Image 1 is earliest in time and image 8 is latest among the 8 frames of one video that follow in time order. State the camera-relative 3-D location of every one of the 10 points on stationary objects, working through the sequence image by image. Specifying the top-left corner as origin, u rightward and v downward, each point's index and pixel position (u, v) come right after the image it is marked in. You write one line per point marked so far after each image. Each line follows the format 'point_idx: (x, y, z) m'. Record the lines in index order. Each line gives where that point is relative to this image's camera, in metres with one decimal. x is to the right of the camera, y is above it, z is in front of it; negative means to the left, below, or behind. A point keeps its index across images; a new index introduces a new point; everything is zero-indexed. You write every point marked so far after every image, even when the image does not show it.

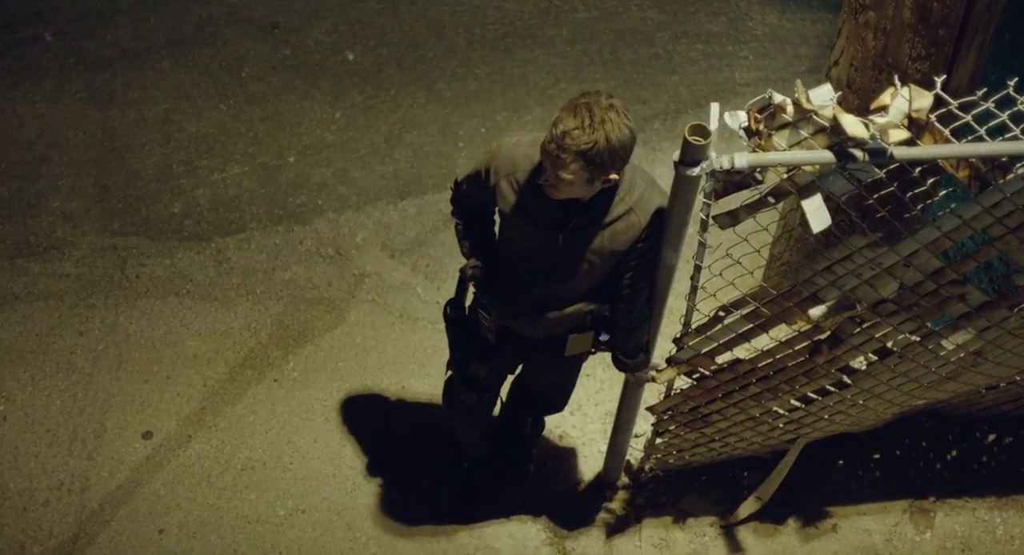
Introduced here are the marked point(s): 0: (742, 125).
0: (+0.4, +0.2, +2.8) m
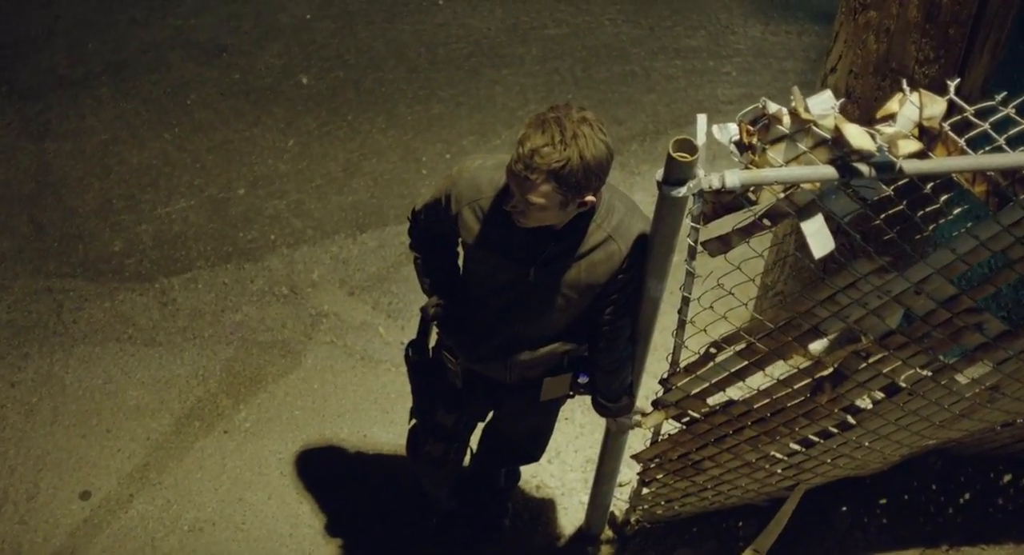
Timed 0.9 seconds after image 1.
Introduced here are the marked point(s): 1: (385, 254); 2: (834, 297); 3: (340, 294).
0: (+0.3, +0.2, +2.5) m
1: (-0.3, +0.1, +3.9) m
2: (+0.5, 0.0, +2.7) m
3: (-0.4, 0.0, +3.8) m
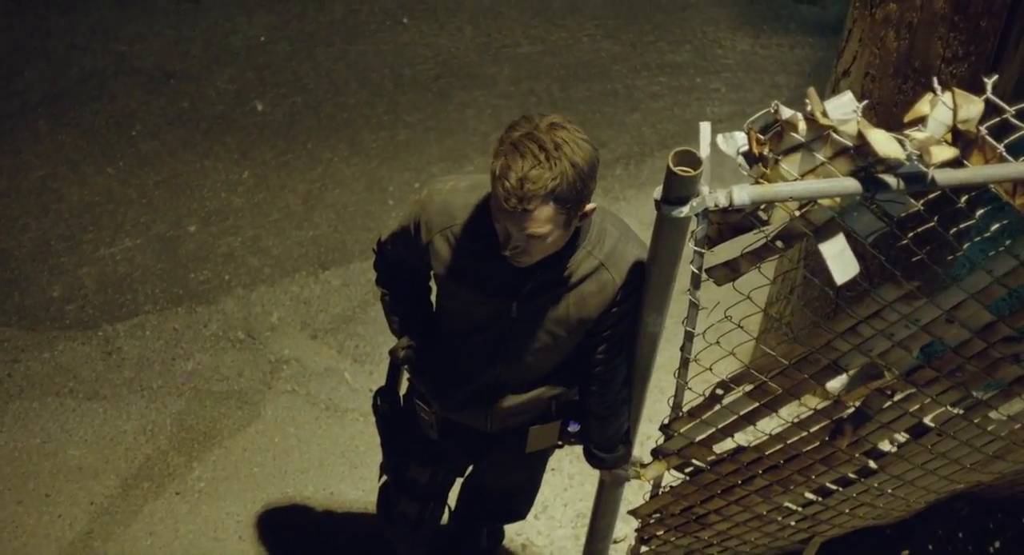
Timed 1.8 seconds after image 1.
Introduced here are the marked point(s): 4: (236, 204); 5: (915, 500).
0: (+0.3, +0.2, +2.2) m
1: (-0.3, 0.0, +3.6) m
2: (+0.5, -0.1, +2.4) m
3: (-0.4, -0.1, +3.5) m
4: (-0.6, +0.2, +3.7) m
5: (+0.7, -0.4, +2.9) m
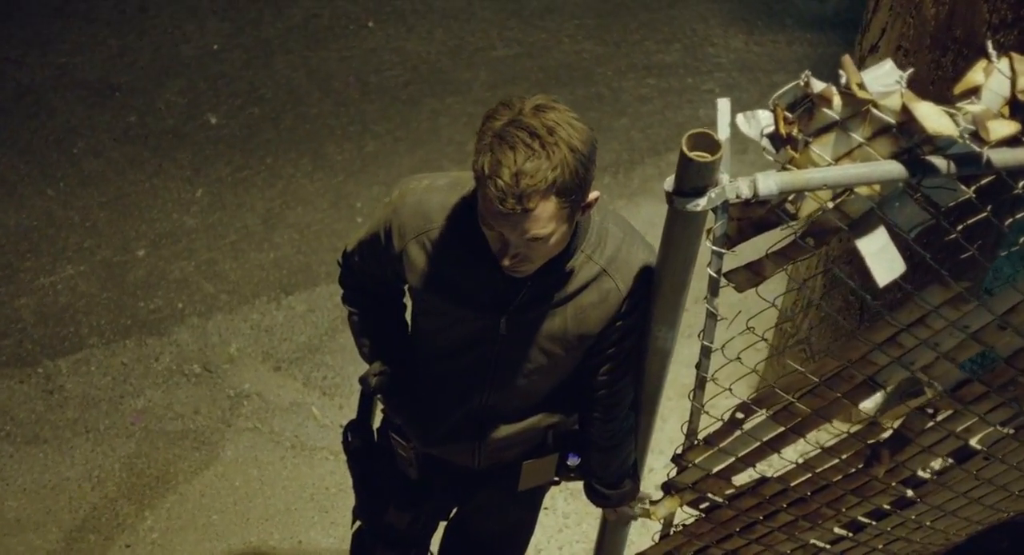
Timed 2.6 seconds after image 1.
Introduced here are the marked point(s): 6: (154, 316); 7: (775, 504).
0: (+0.3, +0.2, +1.9) m
1: (-0.4, -0.1, +3.3) m
2: (+0.5, -0.1, +2.1) m
3: (-0.5, -0.2, +3.2) m
4: (-0.6, +0.1, +3.4) m
5: (+0.7, -0.4, +2.6) m
6: (-0.7, -0.1, +3.3) m
7: (+0.4, -0.3, +2.4) m
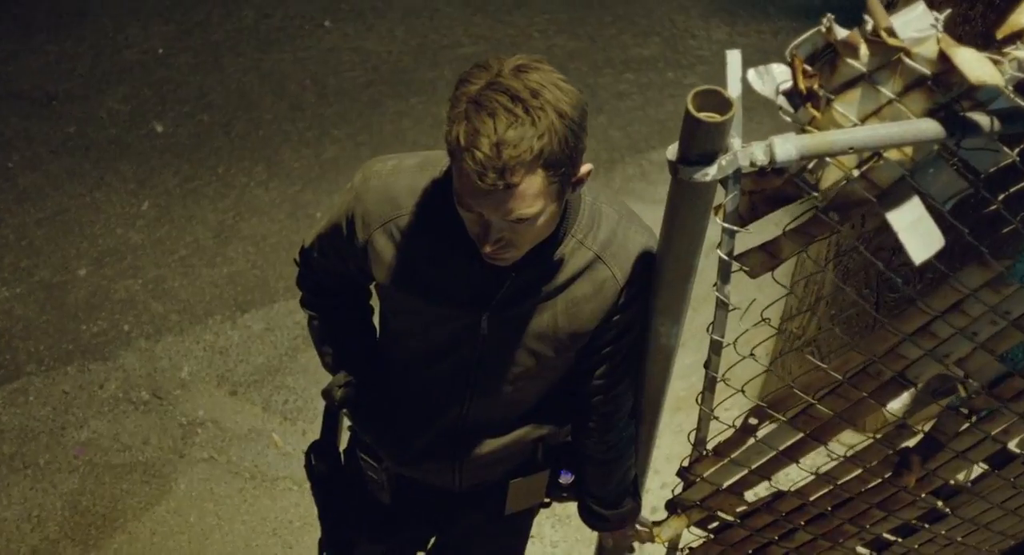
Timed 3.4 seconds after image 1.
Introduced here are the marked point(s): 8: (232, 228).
0: (+0.3, +0.2, +1.6) m
1: (-0.4, -0.1, +3.0) m
2: (+0.4, -0.1, +1.8) m
3: (-0.5, -0.2, +2.9) m
4: (-0.7, +0.1, +3.1) m
5: (+0.6, -0.4, +2.3) m
6: (-0.7, -0.1, +3.0) m
7: (+0.3, -0.3, +2.1) m
8: (-0.5, +0.1, +3.2) m
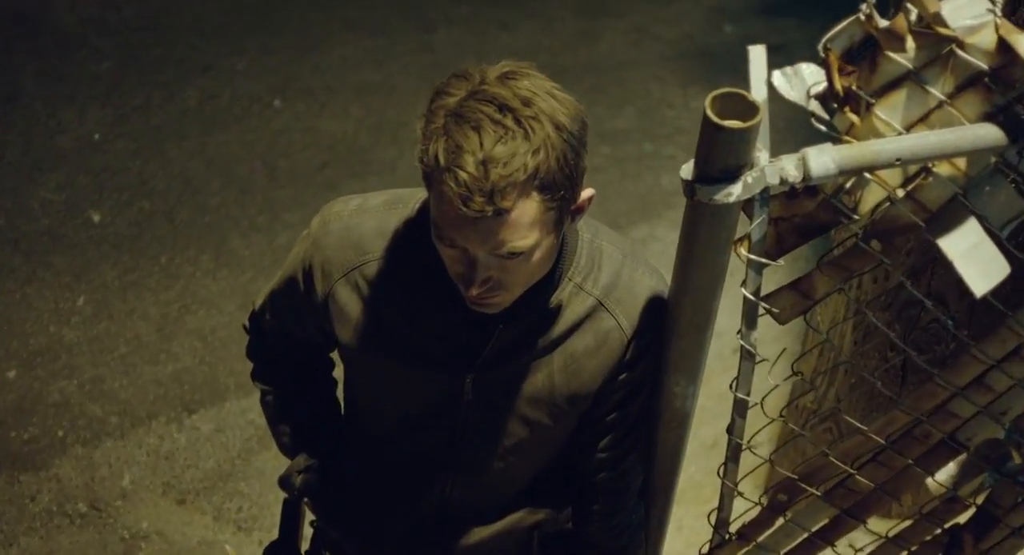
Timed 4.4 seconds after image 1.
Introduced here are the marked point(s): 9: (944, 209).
0: (+0.2, +0.1, +1.4) m
1: (-0.4, -0.3, +2.7) m
2: (+0.4, -0.1, +1.6) m
3: (-0.5, -0.3, +2.6) m
4: (-0.7, -0.1, +2.9) m
5: (+0.6, -0.4, +2.0) m
6: (-0.7, -0.3, +2.7) m
7: (+0.3, -0.4, +1.9) m
8: (-0.6, -0.1, +2.9) m
9: (+0.4, +0.1, +1.4) m
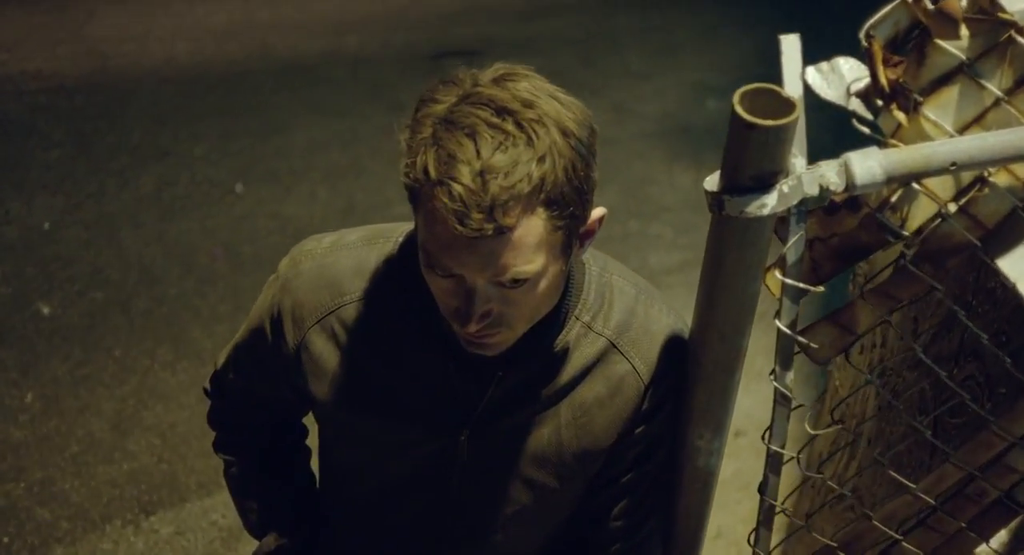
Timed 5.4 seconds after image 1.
0: (+0.2, +0.1, +1.2) m
1: (-0.5, -0.4, +2.5) m
2: (+0.4, -0.1, +1.4) m
3: (-0.5, -0.5, +2.4) m
4: (-0.8, -0.2, +2.6) m
5: (+0.6, -0.5, +1.8) m
6: (-0.8, -0.4, +2.5) m
7: (+0.3, -0.4, +1.7) m
8: (-0.6, -0.2, +2.7) m
9: (+0.4, 0.0, +1.2) m
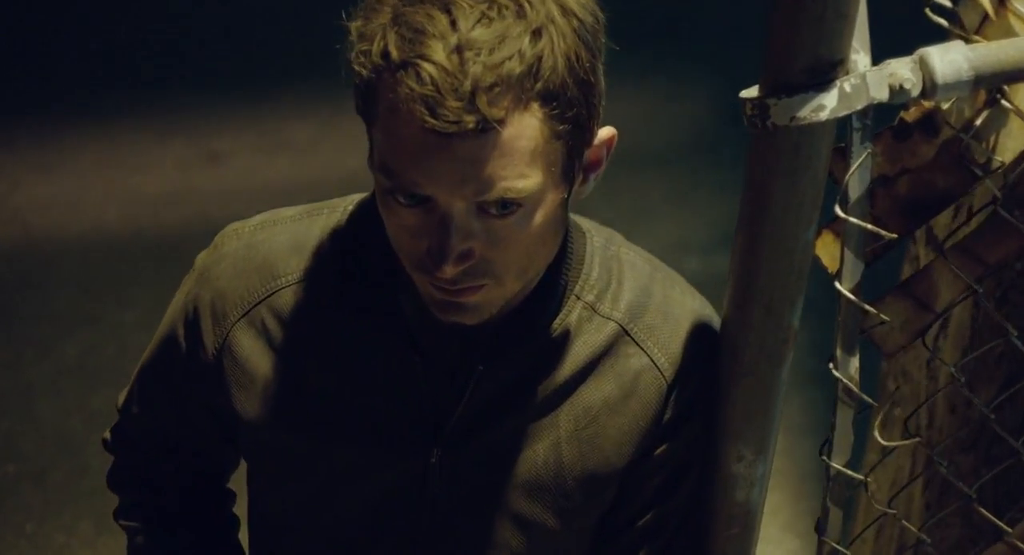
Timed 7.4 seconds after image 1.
0: (+0.2, +0.2, +1.0) m
1: (-0.5, -0.6, +2.1) m
2: (+0.4, -0.1, +1.1) m
3: (-0.6, -0.6, +2.0) m
4: (-0.8, -0.5, +2.3) m
5: (+0.6, -0.5, +1.5) m
6: (-0.8, -0.6, +2.1) m
7: (+0.3, -0.4, +1.3) m
8: (-0.6, -0.4, +2.3) m
9: (+0.3, +0.1, +1.0) m
